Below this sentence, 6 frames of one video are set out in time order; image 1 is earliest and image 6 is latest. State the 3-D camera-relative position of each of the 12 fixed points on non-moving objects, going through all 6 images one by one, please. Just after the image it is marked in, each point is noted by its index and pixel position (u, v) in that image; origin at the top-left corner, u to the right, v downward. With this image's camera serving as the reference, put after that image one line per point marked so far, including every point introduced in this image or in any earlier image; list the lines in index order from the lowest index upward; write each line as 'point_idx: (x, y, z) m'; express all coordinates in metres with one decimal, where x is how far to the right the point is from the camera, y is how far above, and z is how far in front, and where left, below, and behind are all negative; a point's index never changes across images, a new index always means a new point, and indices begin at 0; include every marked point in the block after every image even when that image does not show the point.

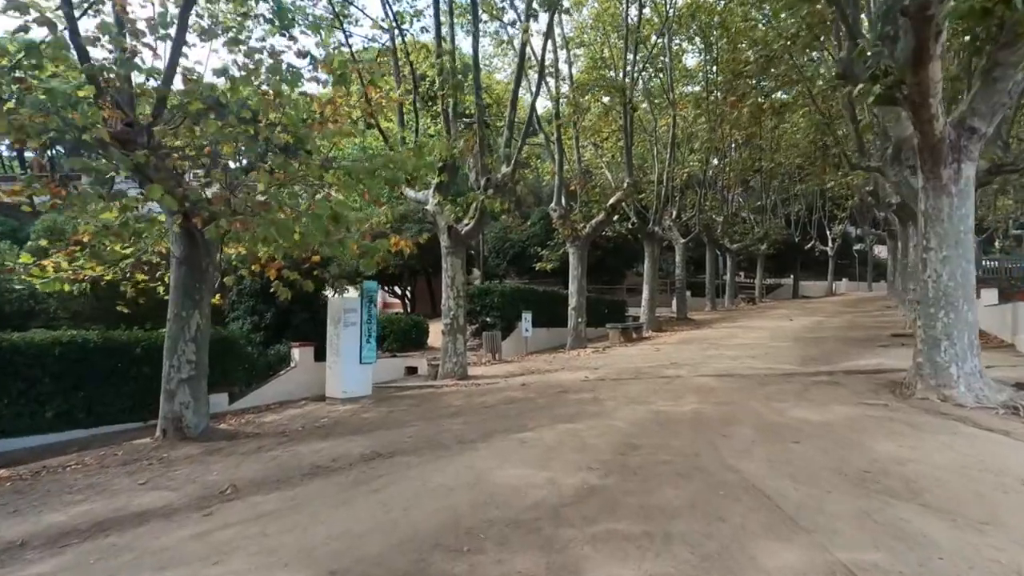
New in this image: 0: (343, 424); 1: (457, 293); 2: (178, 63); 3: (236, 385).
0: (-3.4, -2.8, +10.8) m
1: (-1.7, -0.1, +16.3) m
2: (-5.9, +3.9, +9.3) m
3: (-7.3, -2.6, +14.1) m
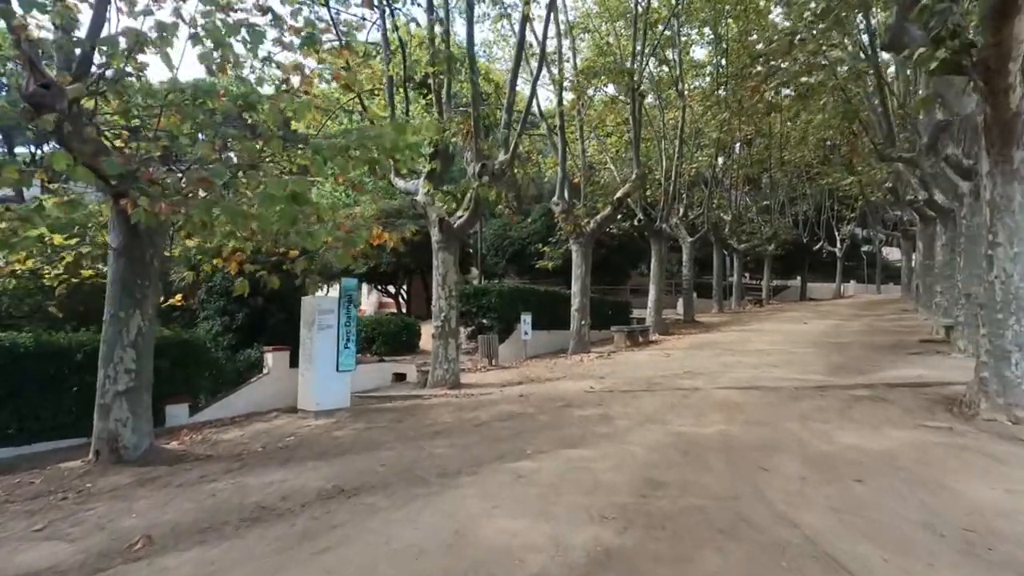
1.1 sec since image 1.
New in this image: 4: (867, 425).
0: (-3.5, -2.7, +9.2) m
1: (-1.7, -0.1, +14.7) m
2: (-5.9, +4.0, +7.8) m
3: (-7.4, -2.5, +12.6) m
4: (+5.9, -2.3, +8.8) m
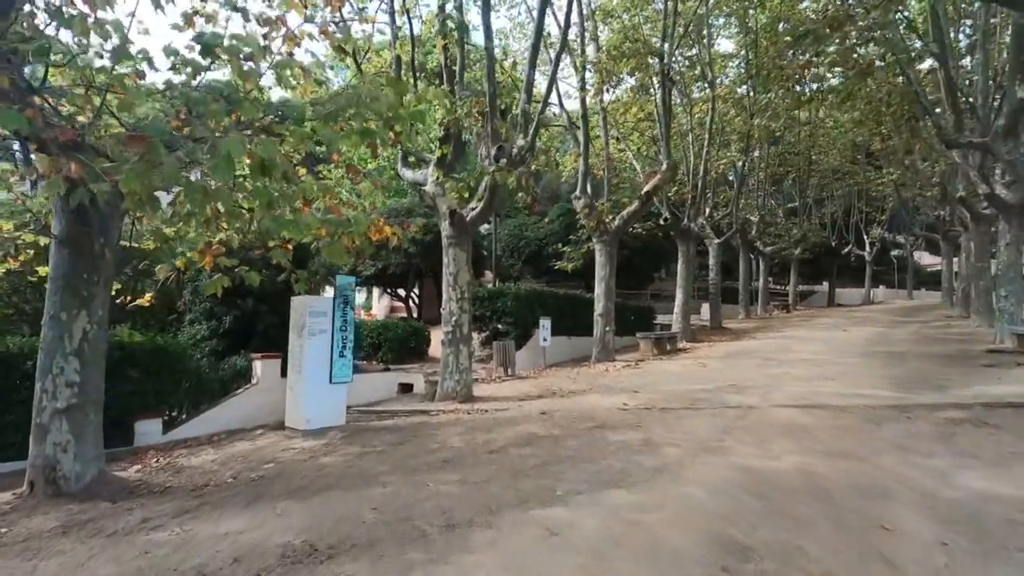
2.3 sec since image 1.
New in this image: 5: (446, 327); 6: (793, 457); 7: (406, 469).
0: (-3.2, -2.7, +7.6) m
1: (-1.3, -0.1, +13.1) m
2: (-5.6, +4.0, +6.3) m
3: (-7.0, -2.5, +11.1) m
4: (+6.2, -2.2, +6.9) m
5: (-1.6, -1.0, +13.1) m
6: (+3.8, -2.3, +7.2) m
7: (-1.5, -2.5, +7.5) m
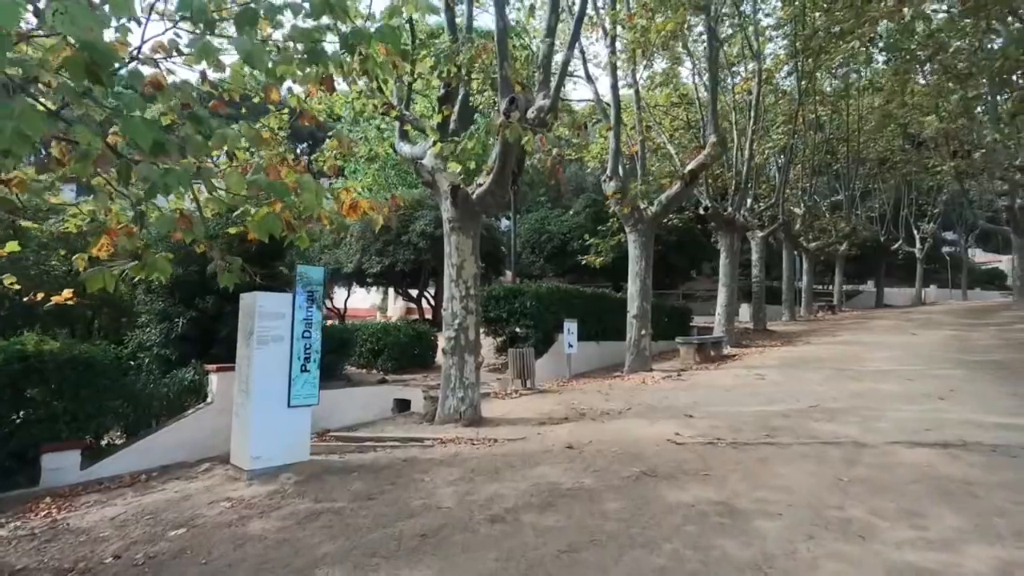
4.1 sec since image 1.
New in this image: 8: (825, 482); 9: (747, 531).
0: (-3.0, -2.6, +5.1) m
1: (-0.9, 0.0, +10.5) m
2: (-5.5, +4.1, +3.9) m
3: (-6.7, -2.4, +8.7) m
4: (+6.2, -2.1, +4.0) m
5: (-1.3, -0.9, +10.6) m
6: (+3.9, -2.2, +4.4) m
7: (-1.4, -2.4, +4.9) m
8: (+3.6, -2.2, +6.1) m
9: (+2.2, -2.2, +5.0) m
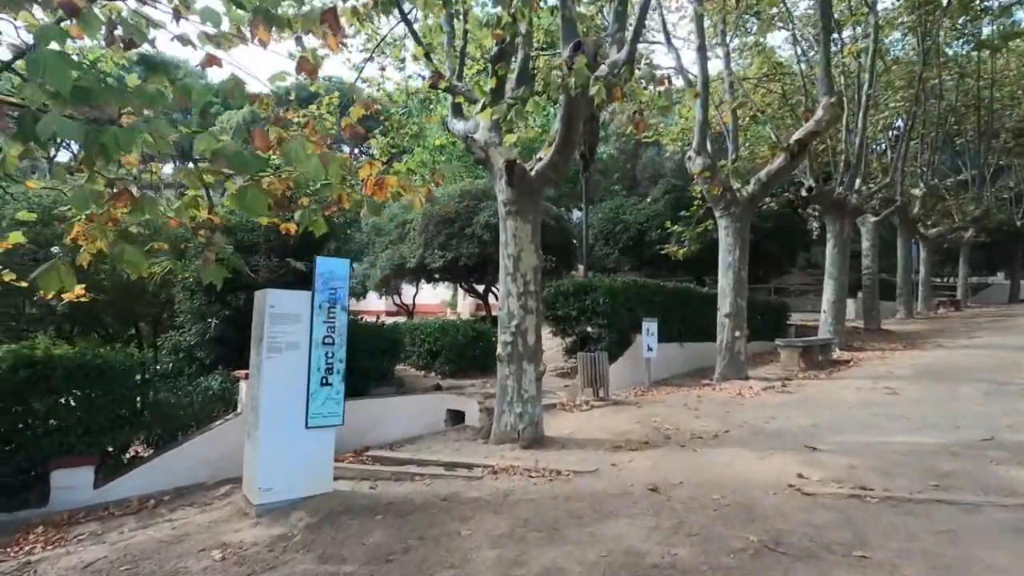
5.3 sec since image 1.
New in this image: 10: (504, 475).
0: (-2.6, -2.6, +3.8) m
1: (+0.2, 0.0, +8.8) m
2: (-5.3, +4.1, +2.9) m
3: (-5.7, -2.4, +7.9) m
4: (+6.4, -2.1, +1.4) m
5: (-0.1, -0.8, +9.0) m
6: (+4.2, -2.1, +2.2) m
7: (-1.0, -2.4, +3.4) m
8: (+4.1, -2.1, +3.9) m
9: (+2.5, -2.2, +2.9) m
10: (-0.1, -2.5, +7.2) m
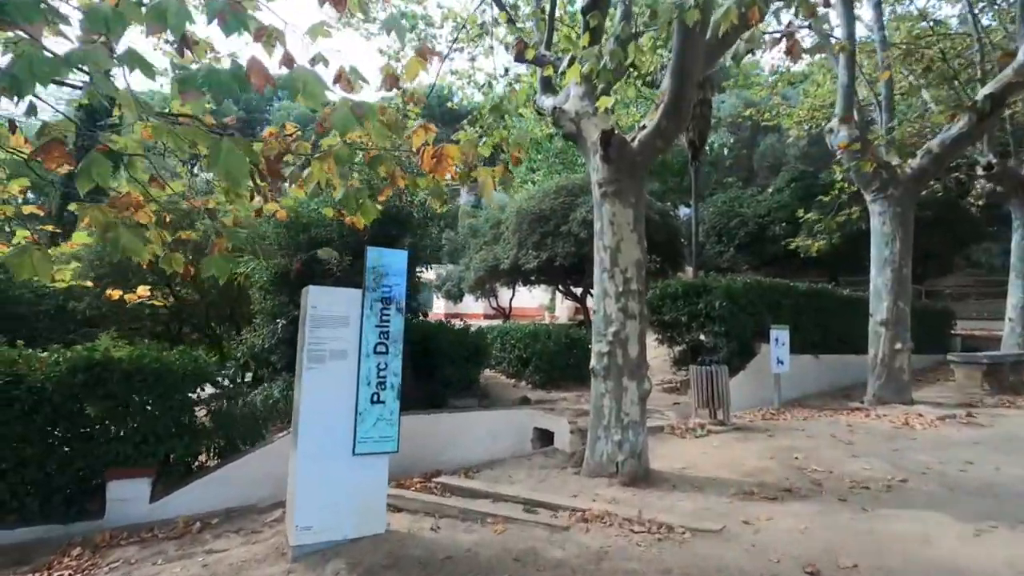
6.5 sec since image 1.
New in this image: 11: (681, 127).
0: (-2.2, -2.5, +2.7) m
1: (+1.5, +0.1, +7.2) m
2: (-5.0, +4.2, +2.4) m
3: (-4.5, -2.4, +7.3) m
4: (+6.2, -2.0, -1.3) m
5: (+1.2, -0.8, +7.4) m
6: (+4.2, -2.1, -0.1) m
7: (-0.7, -2.4, +2.0) m
8: (+4.4, -2.1, +1.5) m
9: (+2.7, -2.1, +0.9) m
10: (+0.9, -2.5, +5.6) m
11: (+2.2, +2.0, +6.8) m
